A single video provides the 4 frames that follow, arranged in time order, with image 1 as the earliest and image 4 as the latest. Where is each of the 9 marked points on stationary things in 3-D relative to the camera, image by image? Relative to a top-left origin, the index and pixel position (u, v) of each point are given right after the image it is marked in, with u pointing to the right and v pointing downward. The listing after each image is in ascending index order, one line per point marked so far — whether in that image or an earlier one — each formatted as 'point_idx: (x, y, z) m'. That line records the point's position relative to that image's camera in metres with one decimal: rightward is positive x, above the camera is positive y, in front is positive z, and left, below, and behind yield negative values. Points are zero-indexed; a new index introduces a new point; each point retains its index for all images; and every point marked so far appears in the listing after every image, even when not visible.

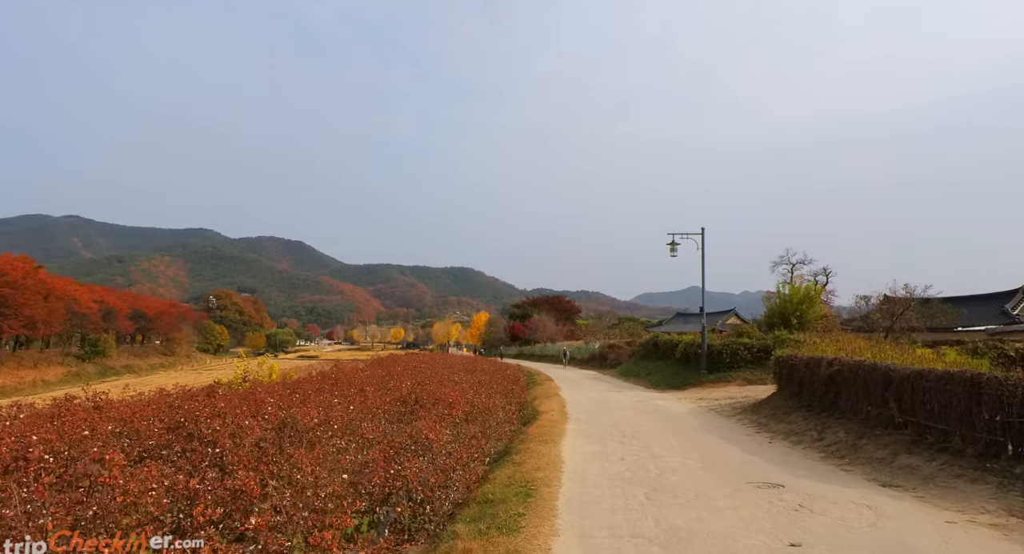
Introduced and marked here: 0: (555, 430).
0: (+0.7, -2.6, +11.0) m
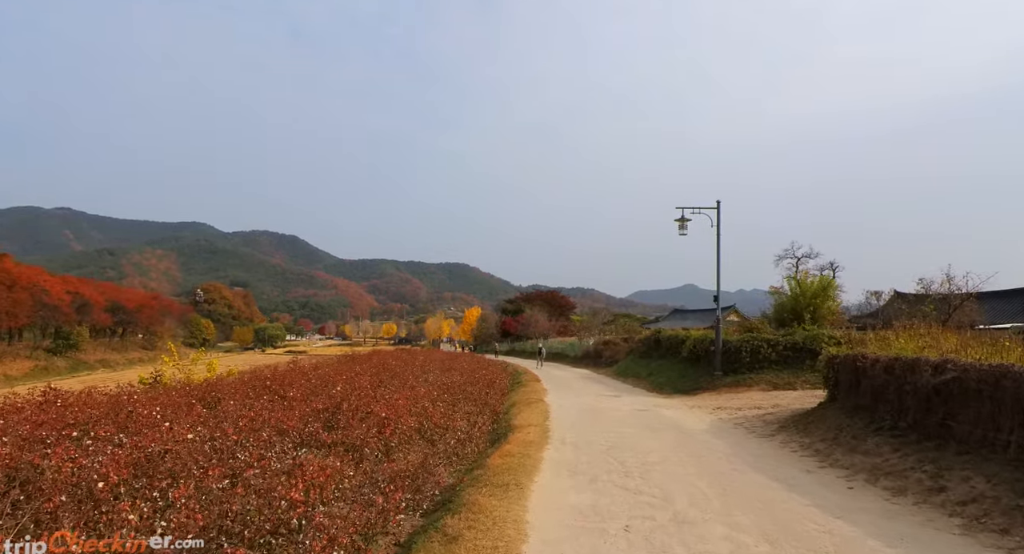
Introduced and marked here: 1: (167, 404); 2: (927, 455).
0: (+0.2, -2.1, +7.5) m
1: (-5.3, -1.9, +10.0) m
2: (+4.3, -1.8, +6.6) m
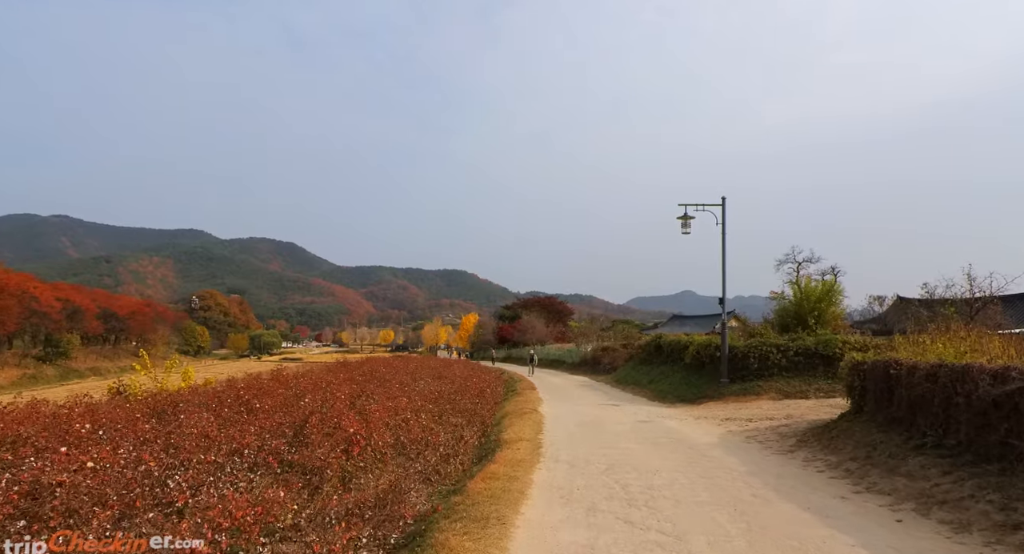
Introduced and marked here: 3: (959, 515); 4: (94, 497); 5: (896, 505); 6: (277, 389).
0: (0.0, -2.1, +6.5) m
1: (-5.5, -1.9, +8.9) m
2: (+4.1, -1.8, +5.5) m
3: (+3.6, -1.9, +5.2) m
4: (-3.0, -1.6, +4.6) m
5: (+3.5, -2.0, +5.8) m
6: (-5.2, -2.5, +14.1) m
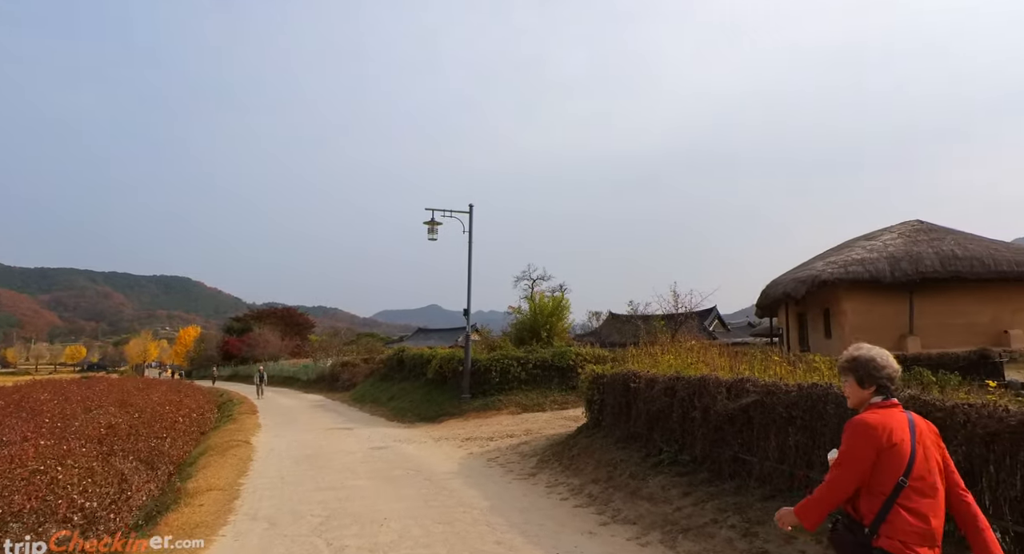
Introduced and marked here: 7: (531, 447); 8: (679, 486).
0: (-2.4, -2.0, +4.6) m
1: (-8.4, -1.7, +4.7) m
2: (+1.8, -1.8, +5.3) m
3: (+1.5, -2.0, +4.8) m
4: (-4.5, -1.4, +1.8) m
5: (+1.1, -2.1, +5.3) m
6: (-10.1, -2.4, +9.7) m
7: (+0.3, -2.7, +10.1) m
8: (+1.6, -1.9, +5.9) m
